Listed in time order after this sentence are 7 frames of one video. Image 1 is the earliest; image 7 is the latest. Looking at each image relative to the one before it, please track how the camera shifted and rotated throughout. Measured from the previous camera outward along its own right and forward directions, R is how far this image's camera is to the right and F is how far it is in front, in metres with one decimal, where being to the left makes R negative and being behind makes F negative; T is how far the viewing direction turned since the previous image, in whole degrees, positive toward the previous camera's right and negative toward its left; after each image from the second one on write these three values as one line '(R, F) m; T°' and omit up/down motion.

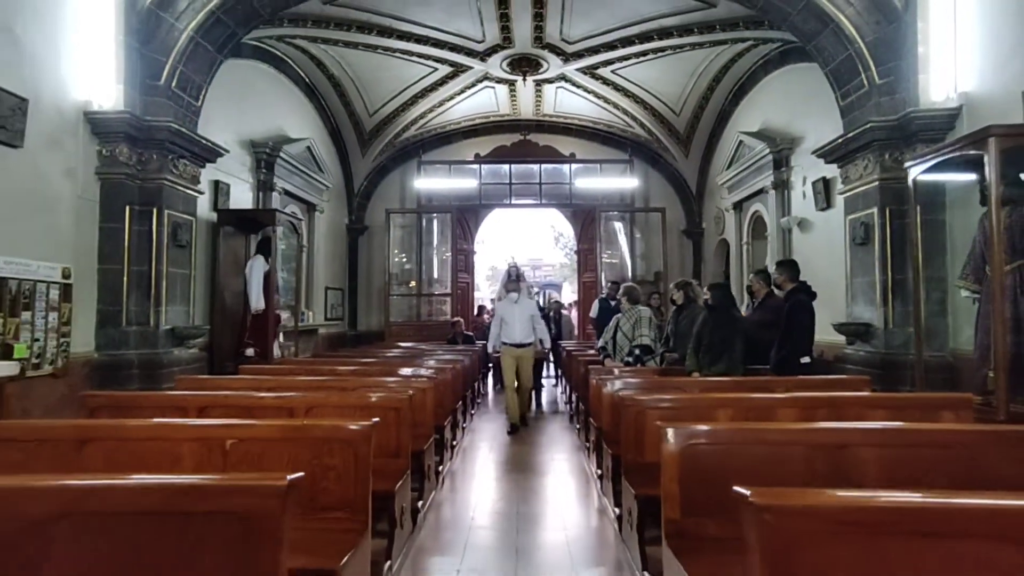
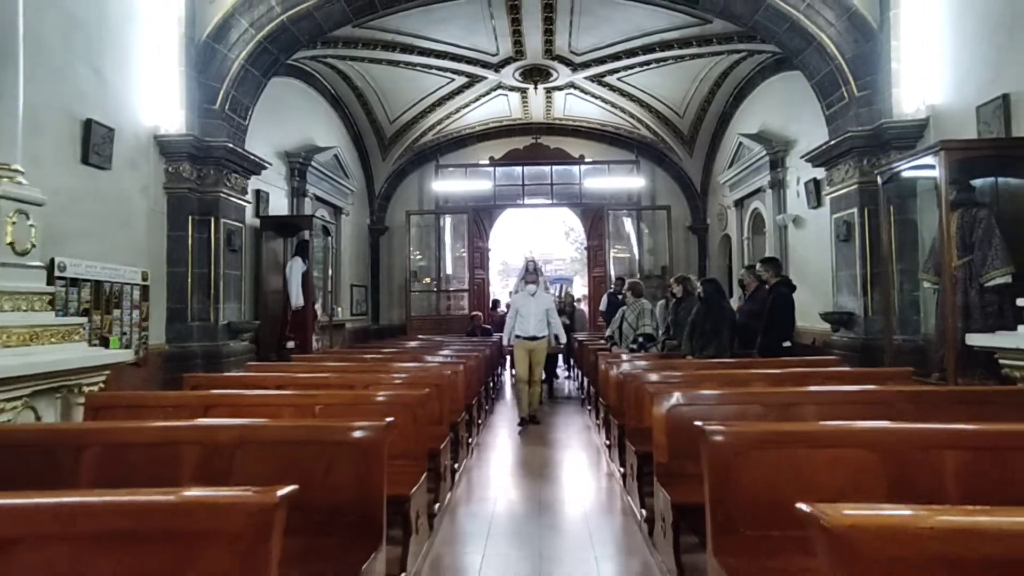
(-0.1, -0.7) m; -1°
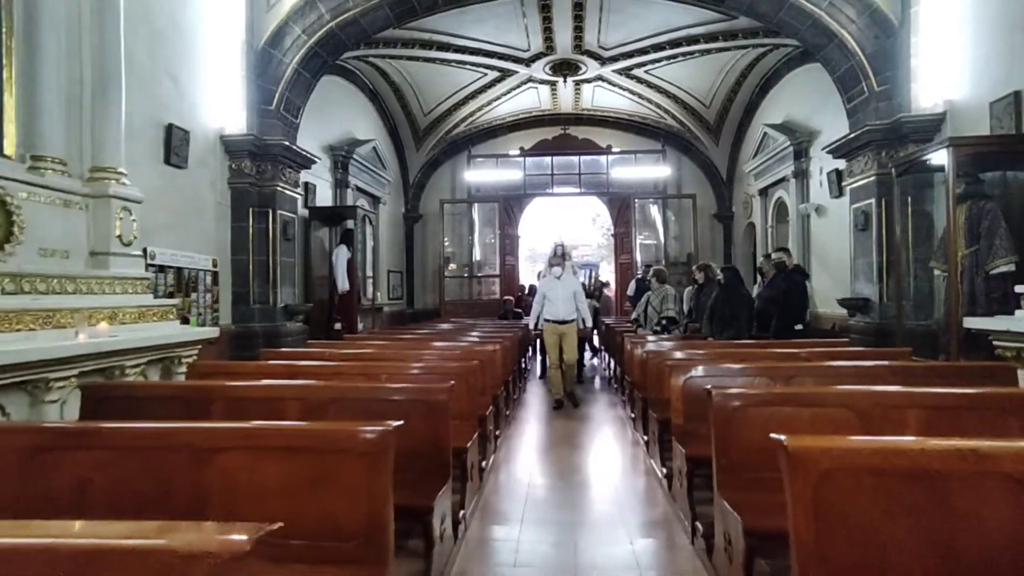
(-0.1, -0.5) m; -3°
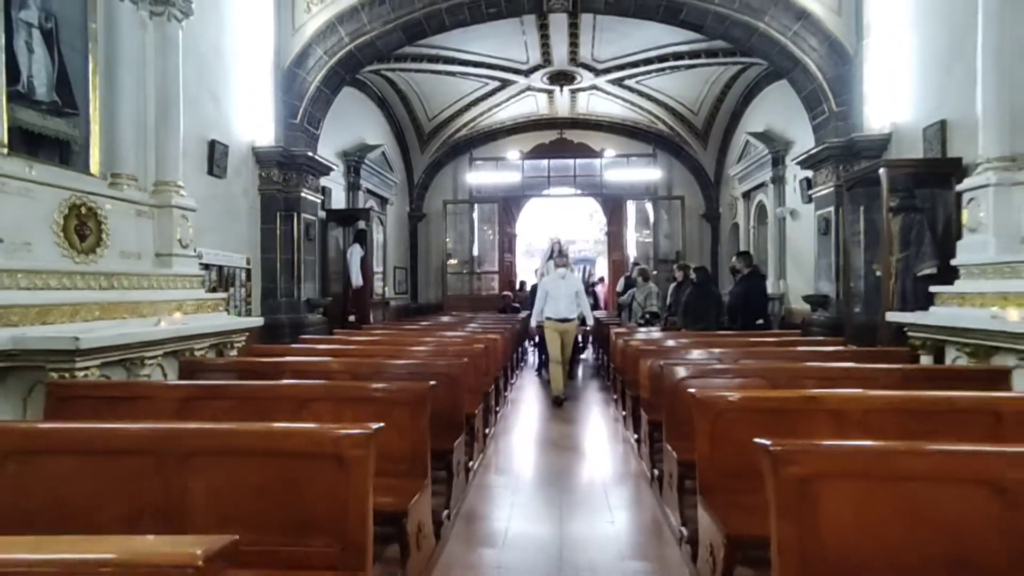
(0.0, -0.9) m; 0°
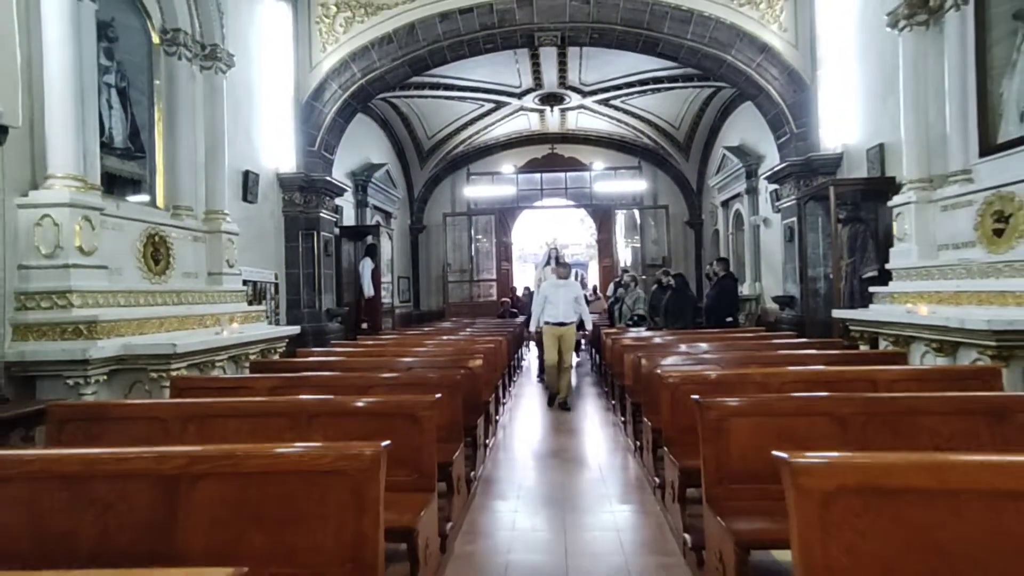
(-0.1, -0.9) m; +1°
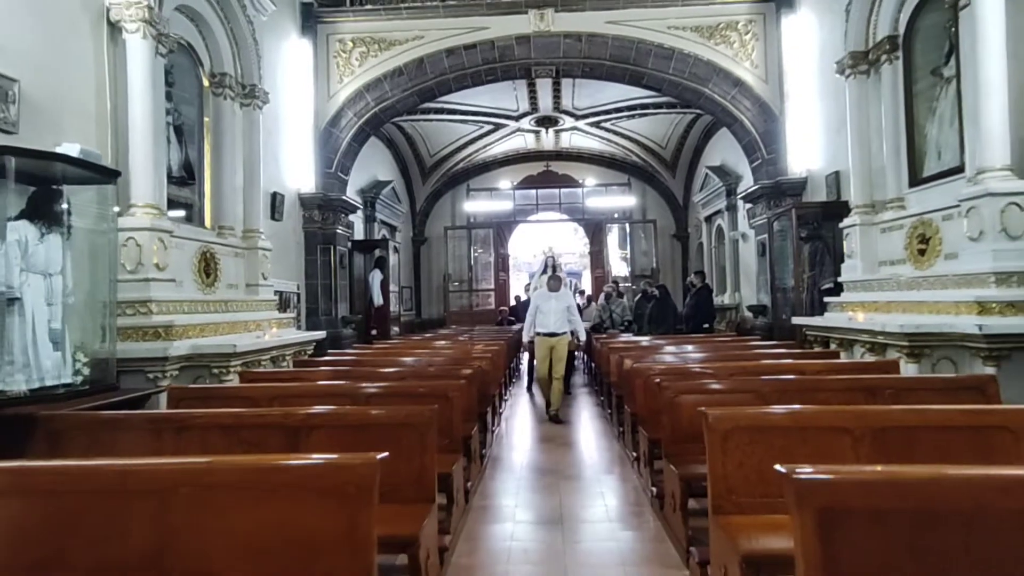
(-0.1, -0.9) m; +1°
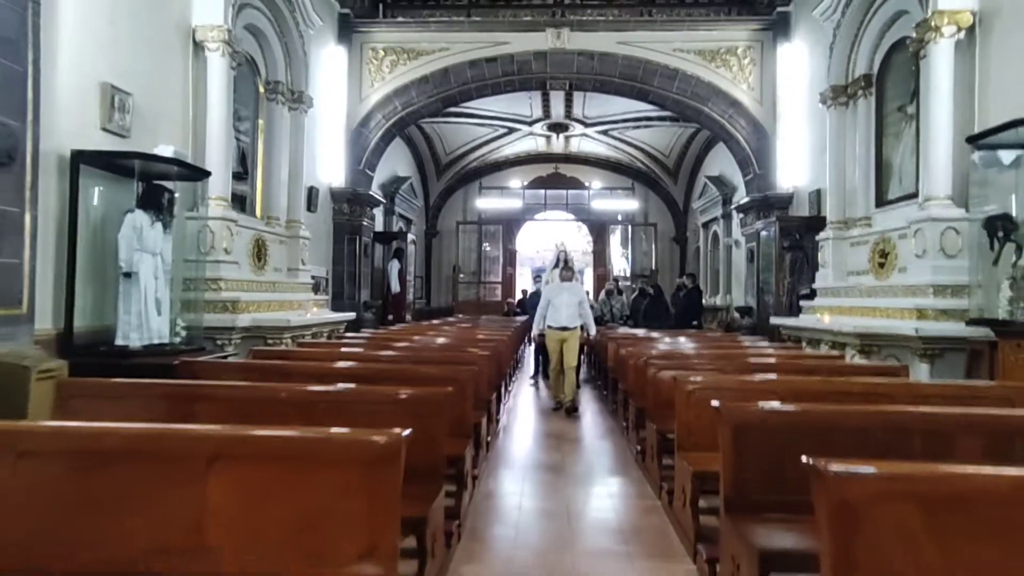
(-0.1, -0.9) m; 0°
